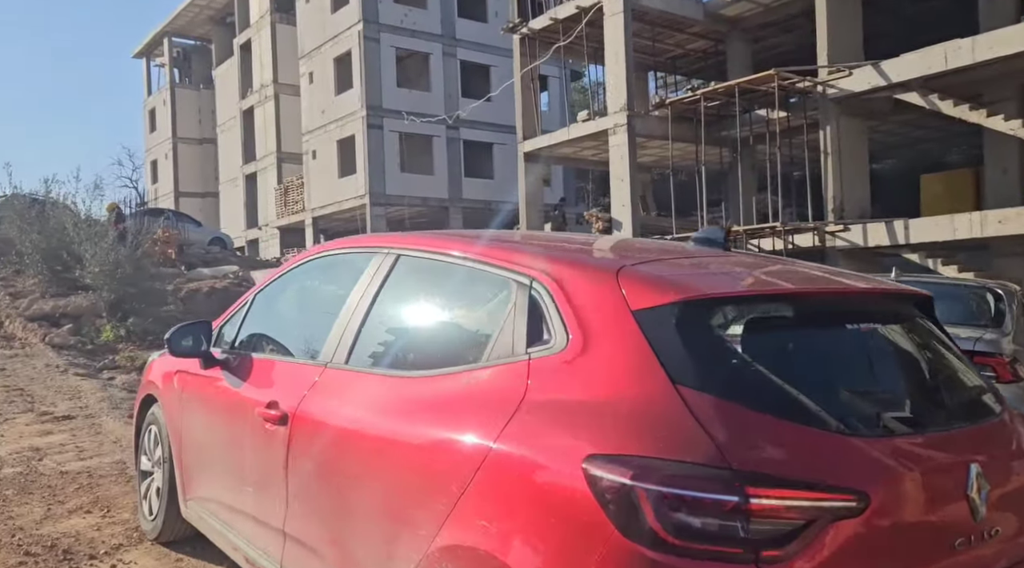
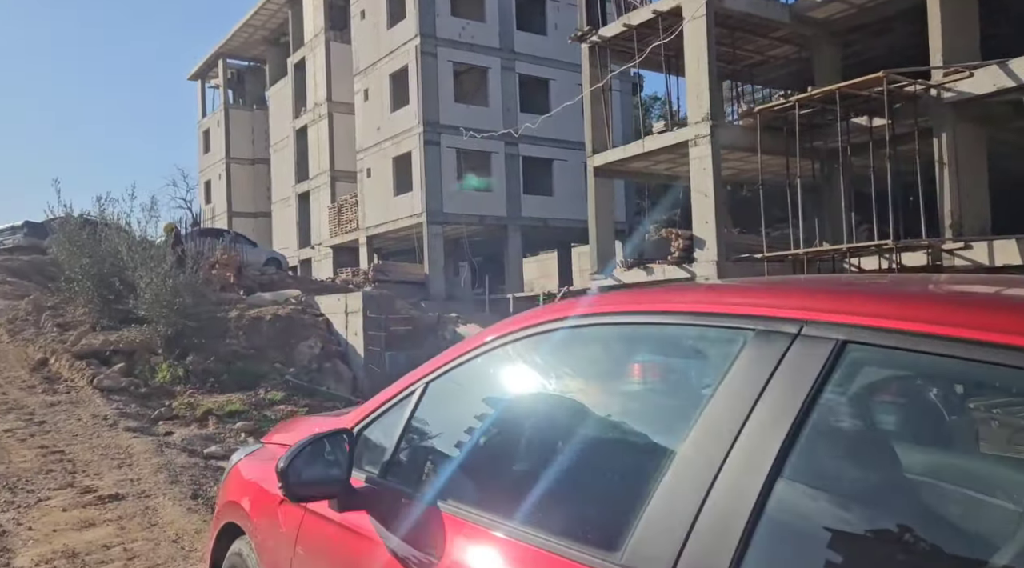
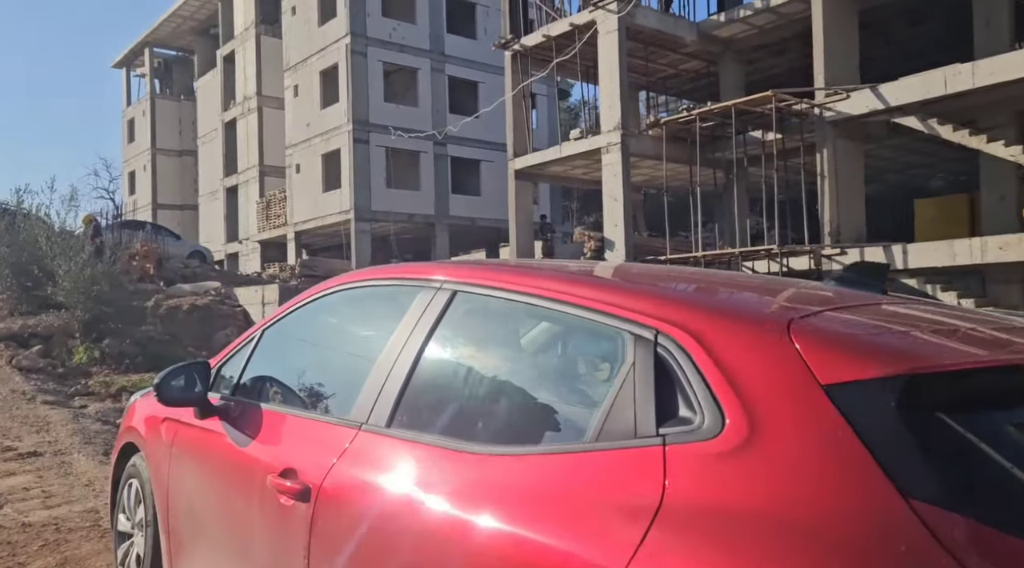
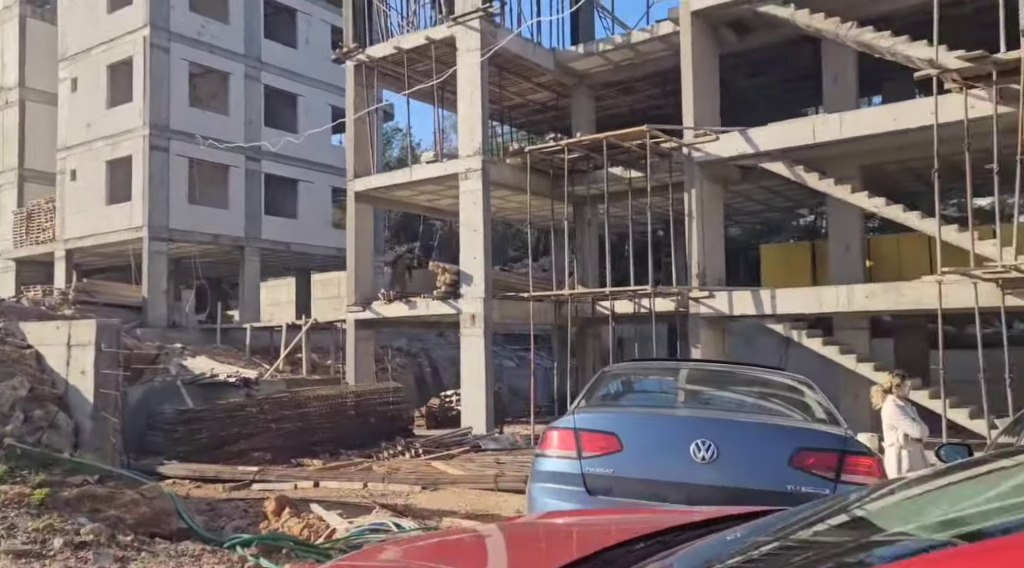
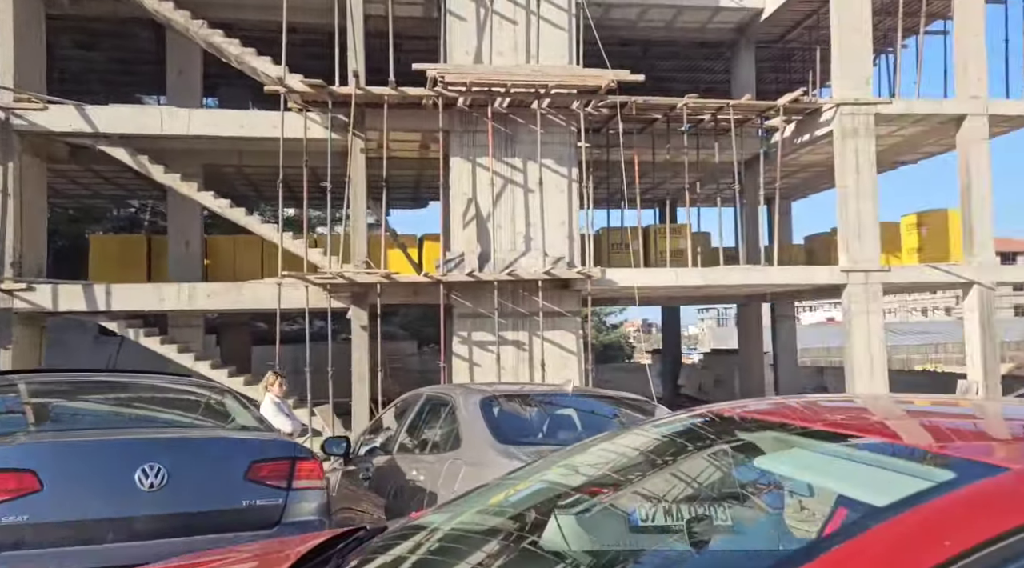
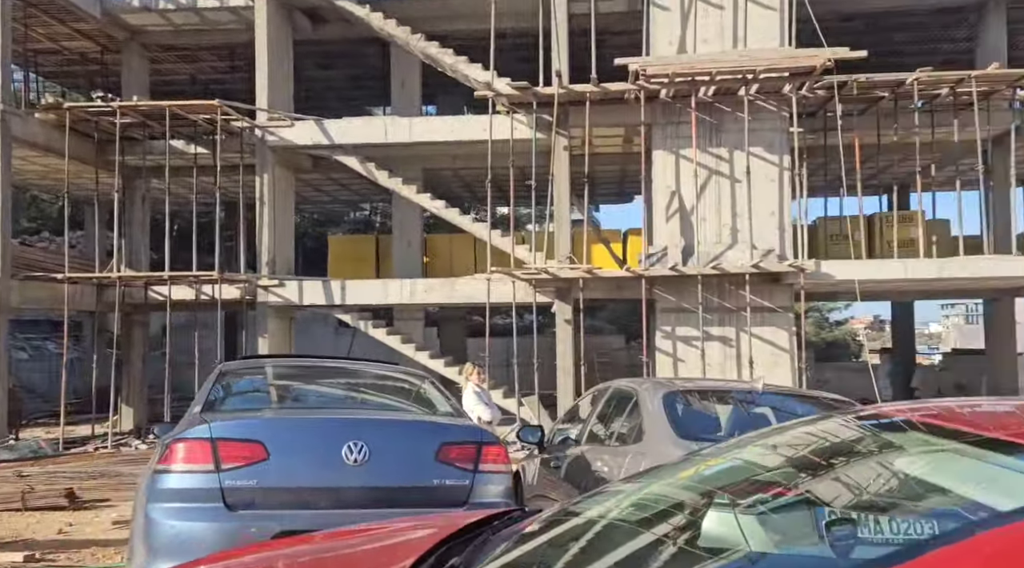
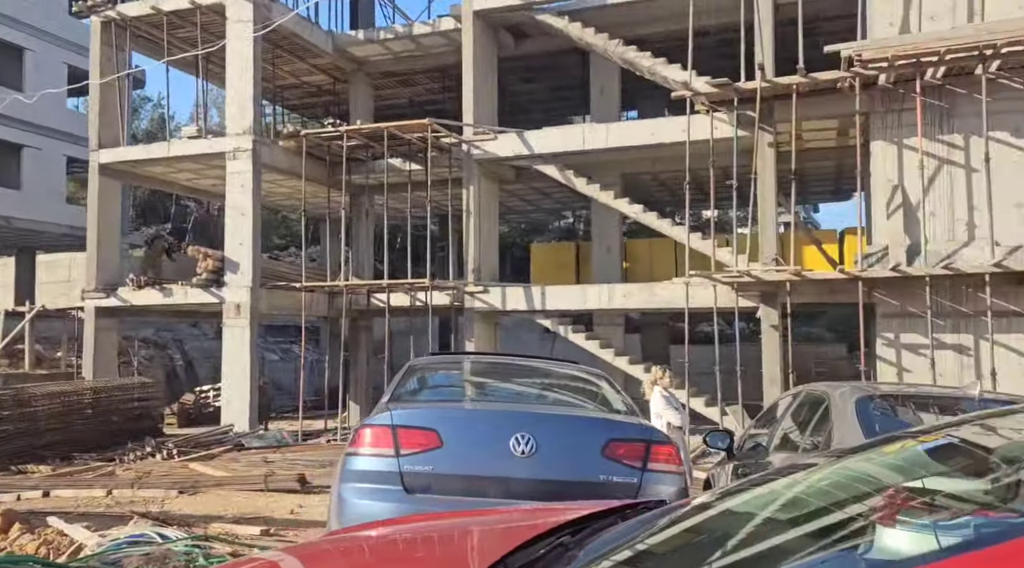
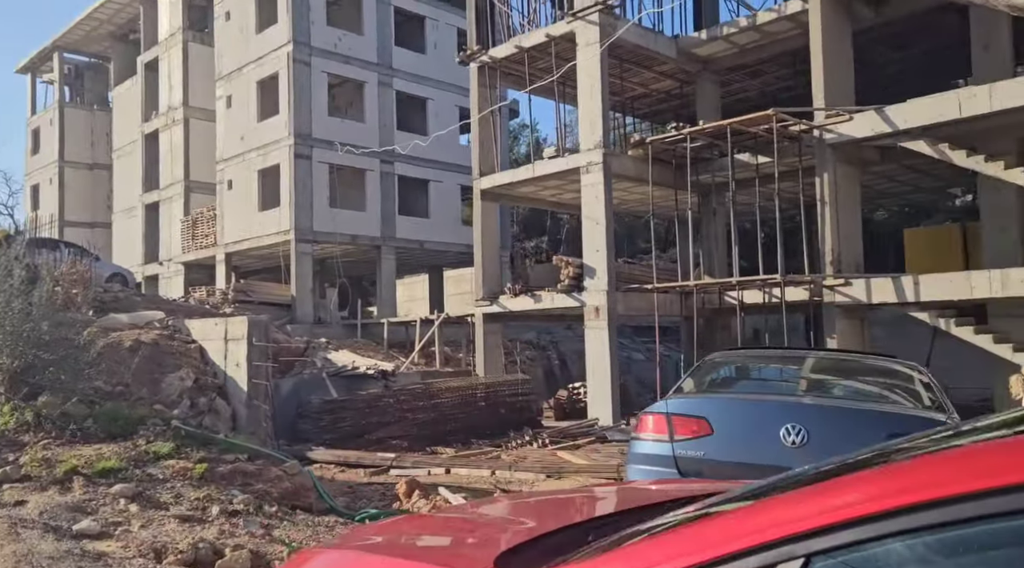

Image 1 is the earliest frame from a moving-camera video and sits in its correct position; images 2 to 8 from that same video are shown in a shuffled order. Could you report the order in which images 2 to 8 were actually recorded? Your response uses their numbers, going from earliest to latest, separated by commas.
3, 2, 8, 4, 7, 6, 5
